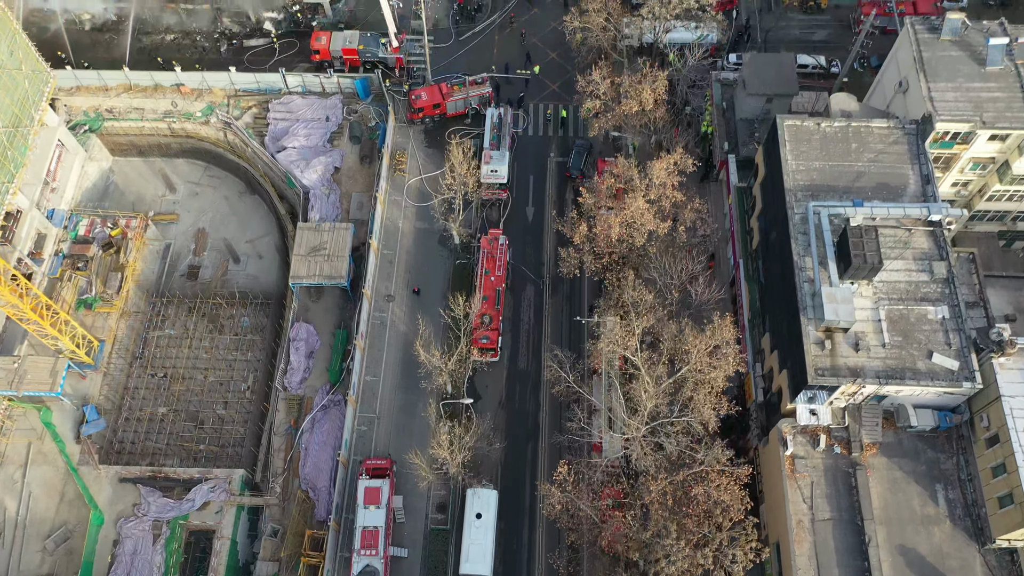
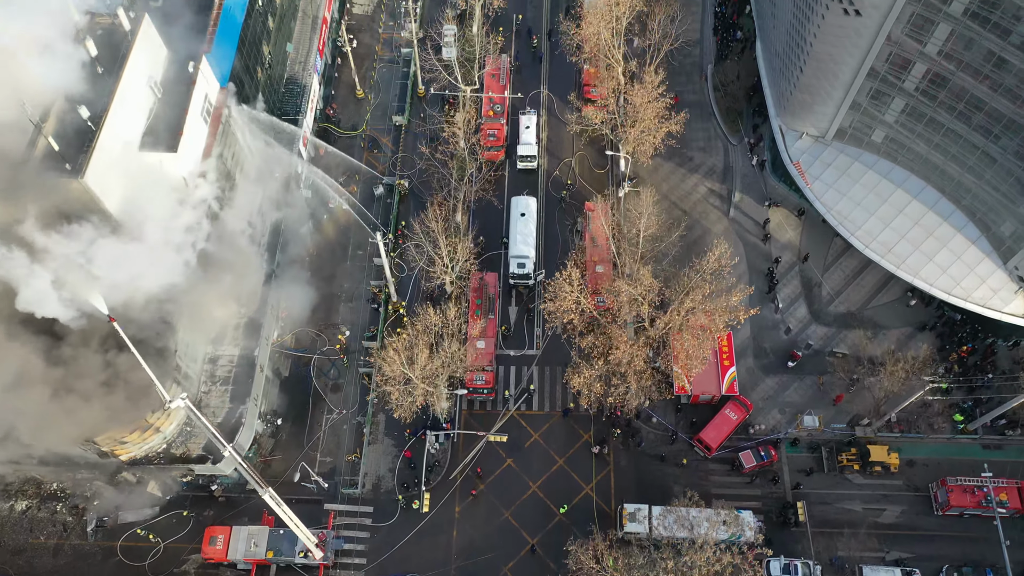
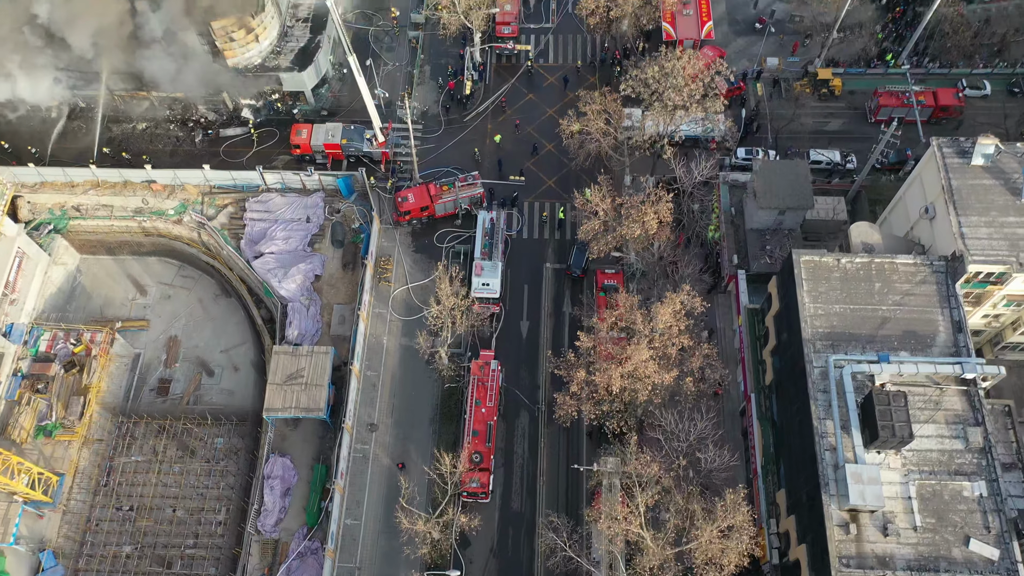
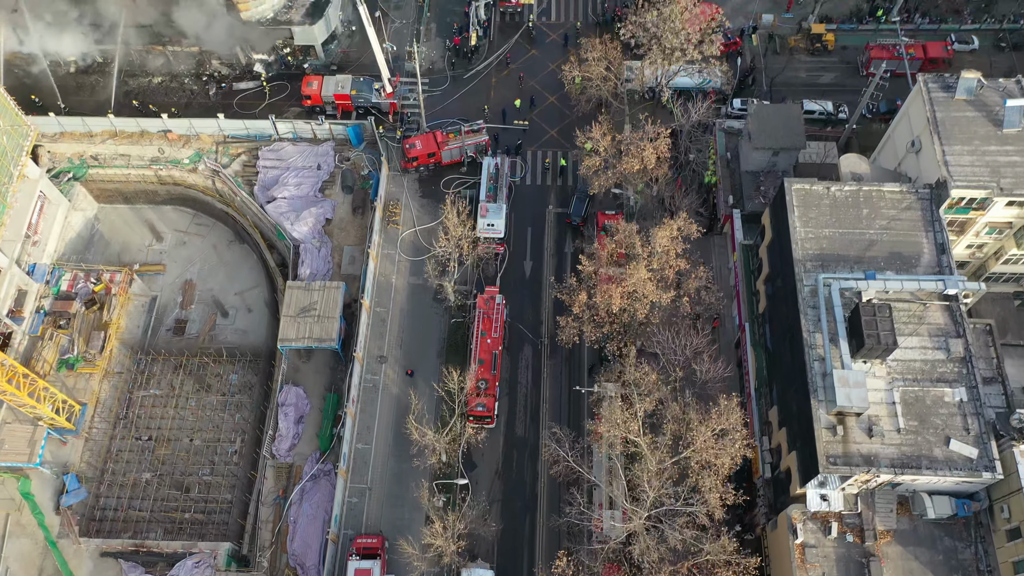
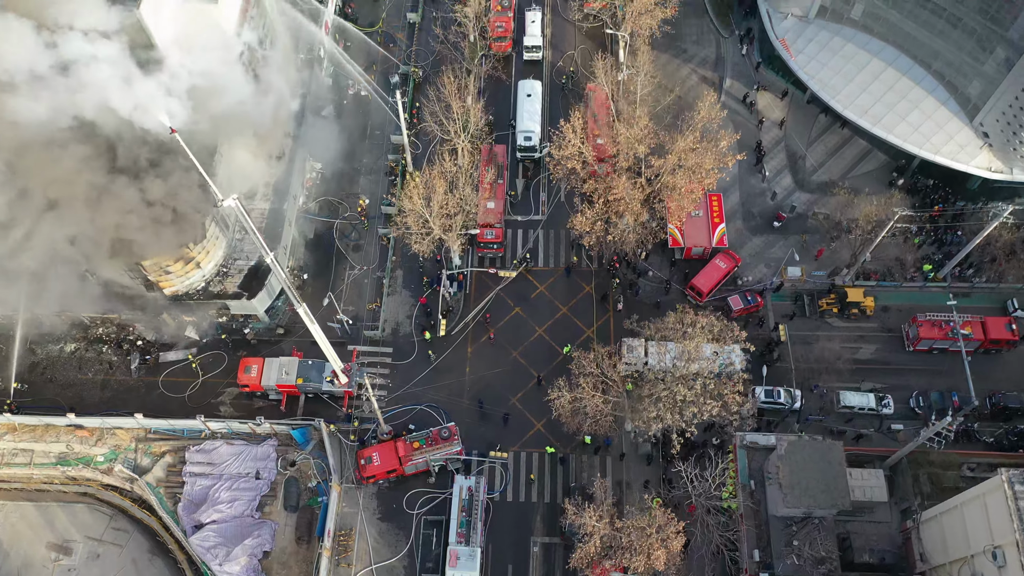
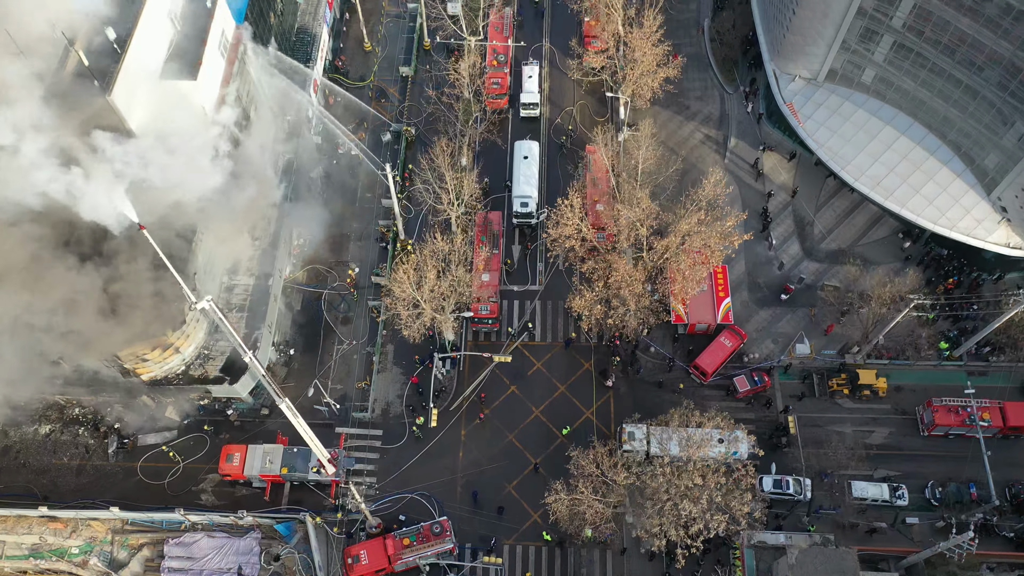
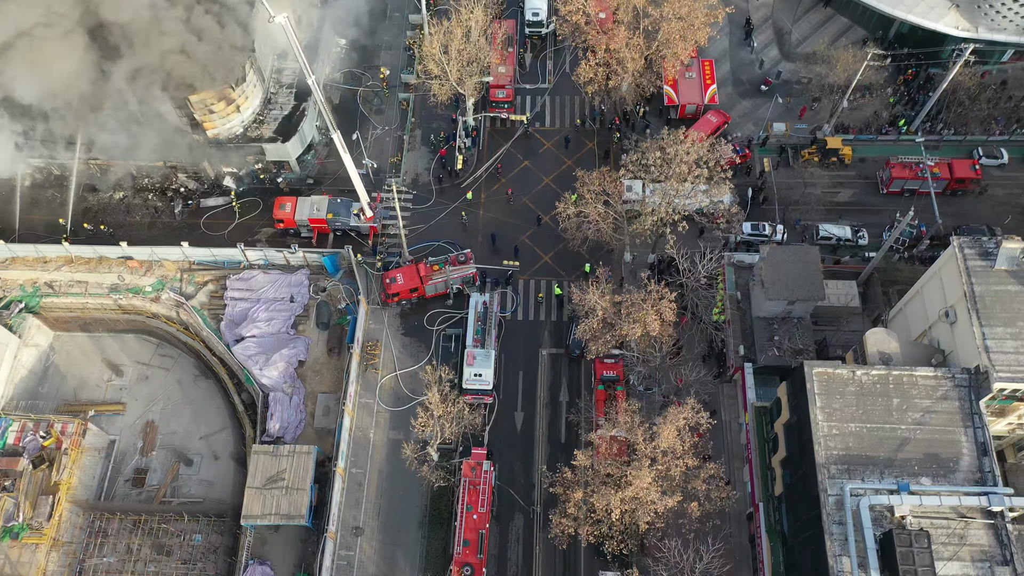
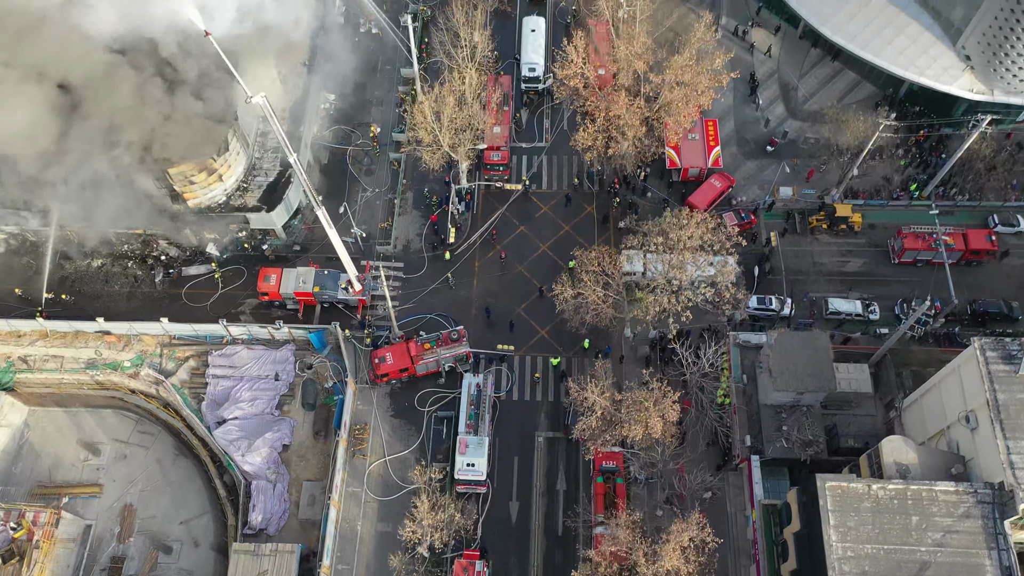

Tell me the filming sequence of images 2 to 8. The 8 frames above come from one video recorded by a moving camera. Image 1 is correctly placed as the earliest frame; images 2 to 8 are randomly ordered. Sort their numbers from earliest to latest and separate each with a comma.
4, 3, 7, 8, 5, 6, 2
